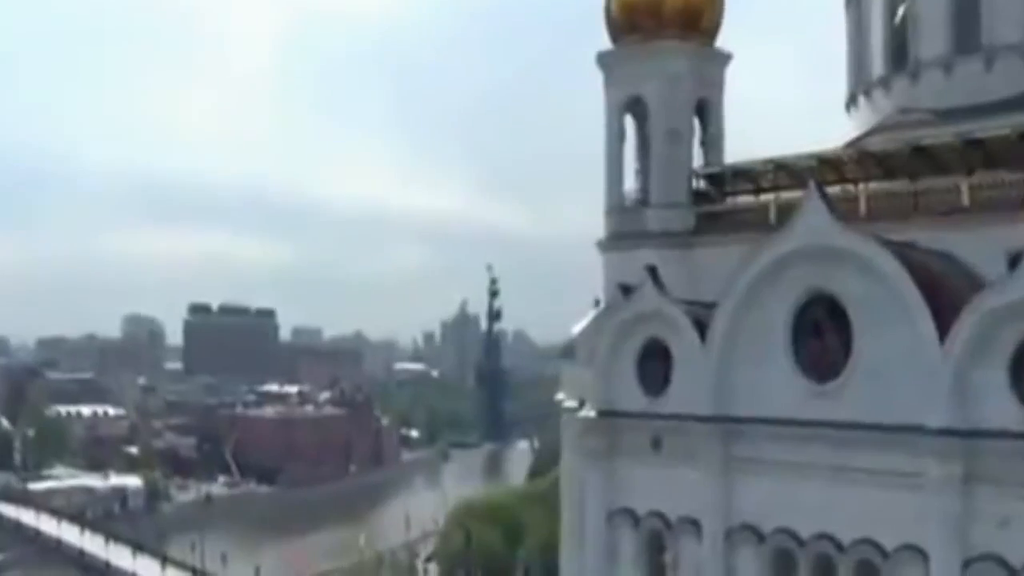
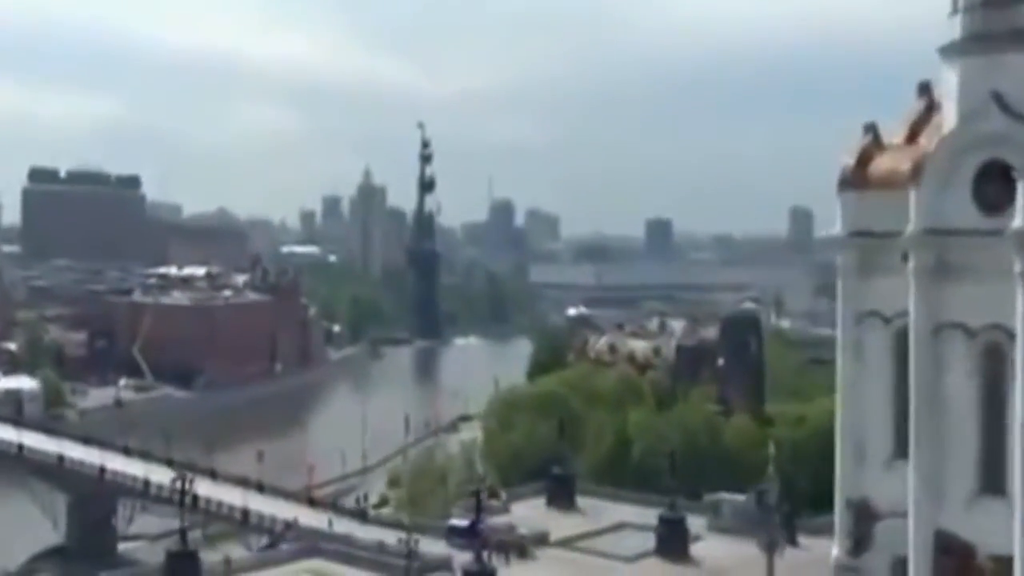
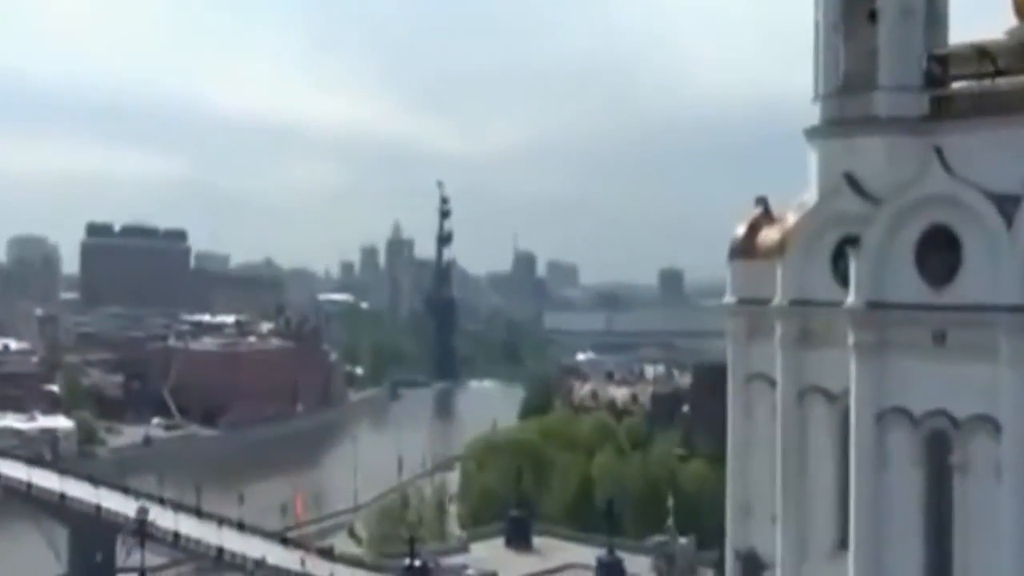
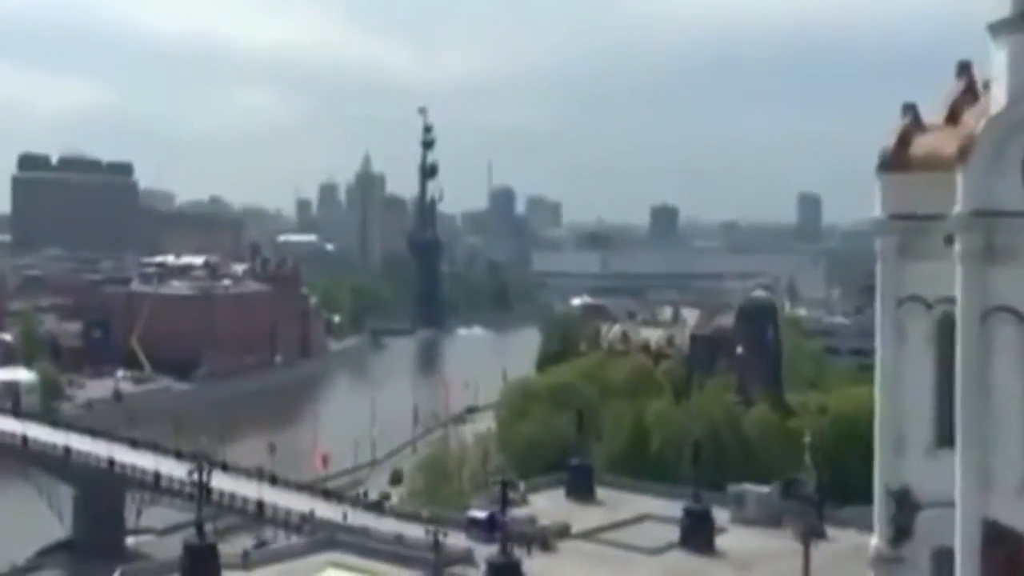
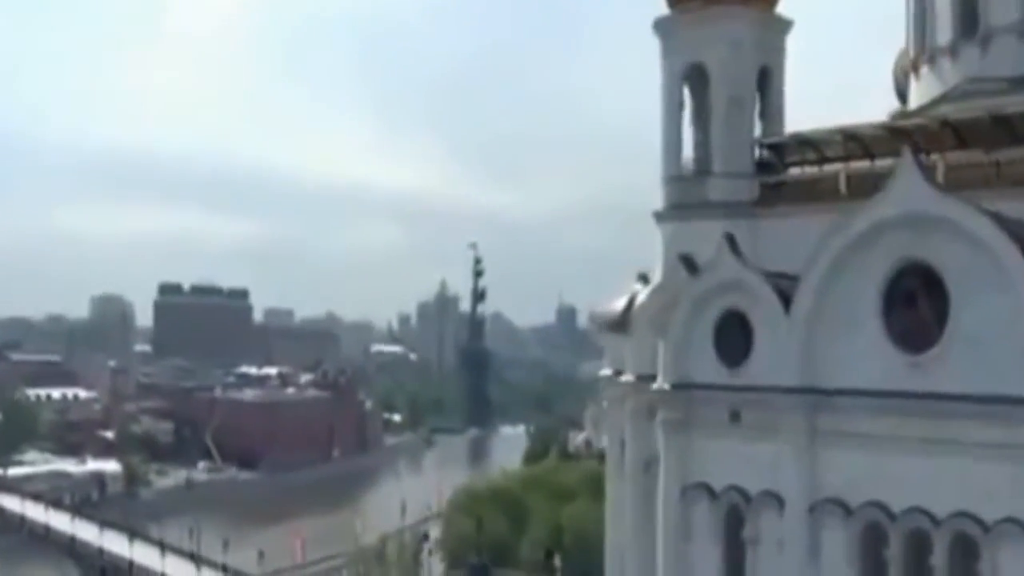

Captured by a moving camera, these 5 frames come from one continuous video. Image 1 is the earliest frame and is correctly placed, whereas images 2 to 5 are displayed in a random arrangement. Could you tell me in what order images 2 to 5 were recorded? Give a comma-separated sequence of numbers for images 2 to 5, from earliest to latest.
5, 3, 2, 4
